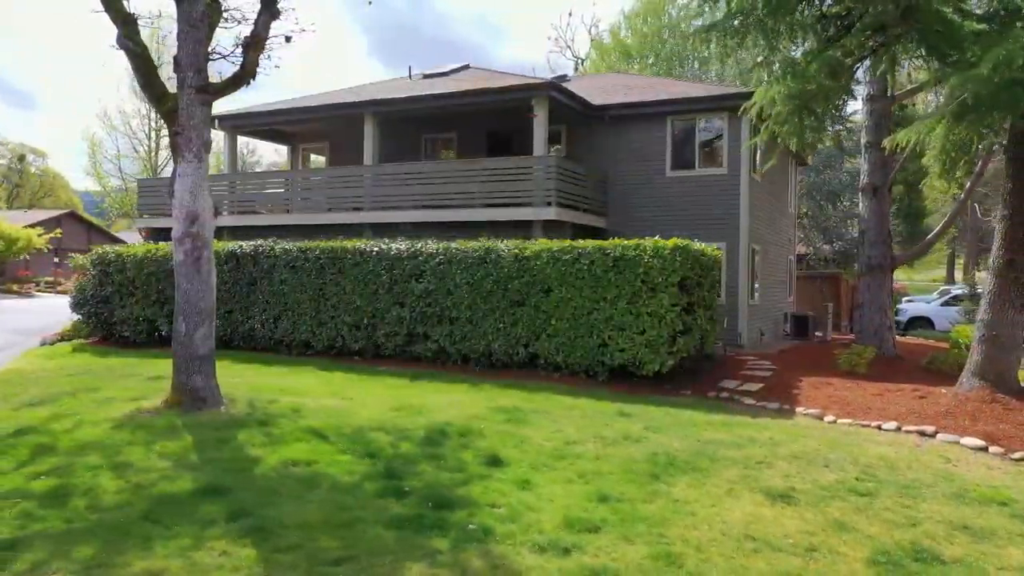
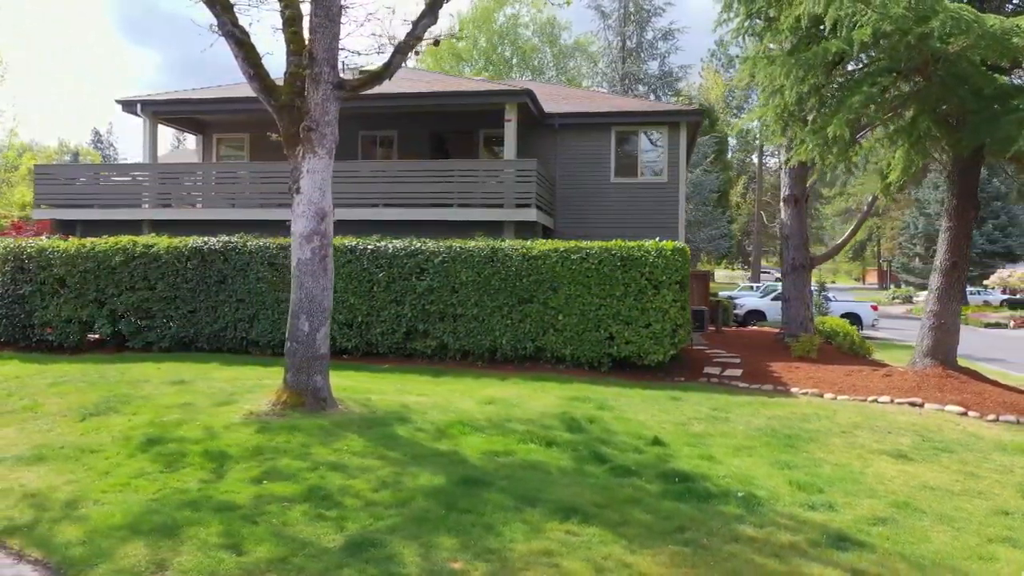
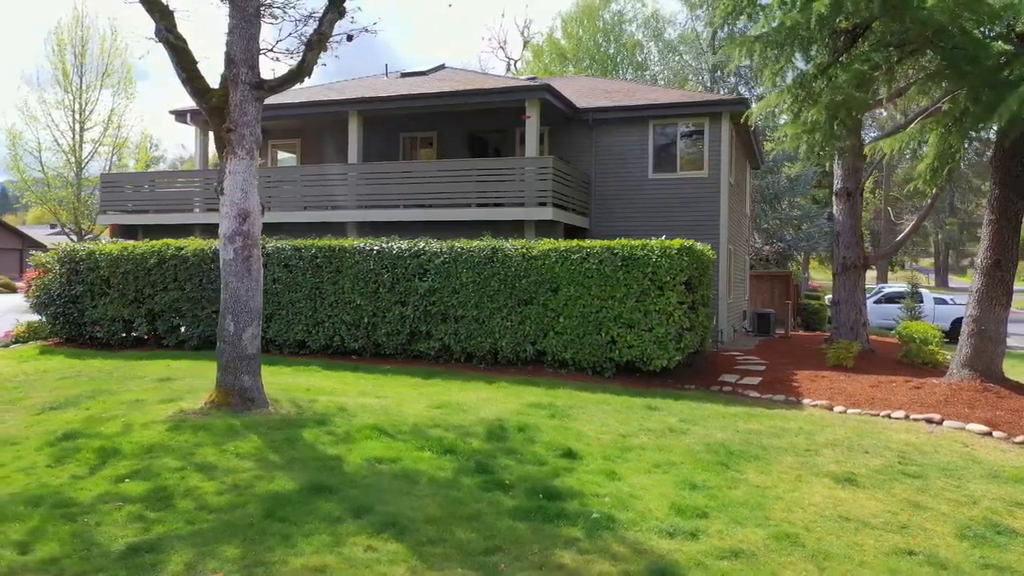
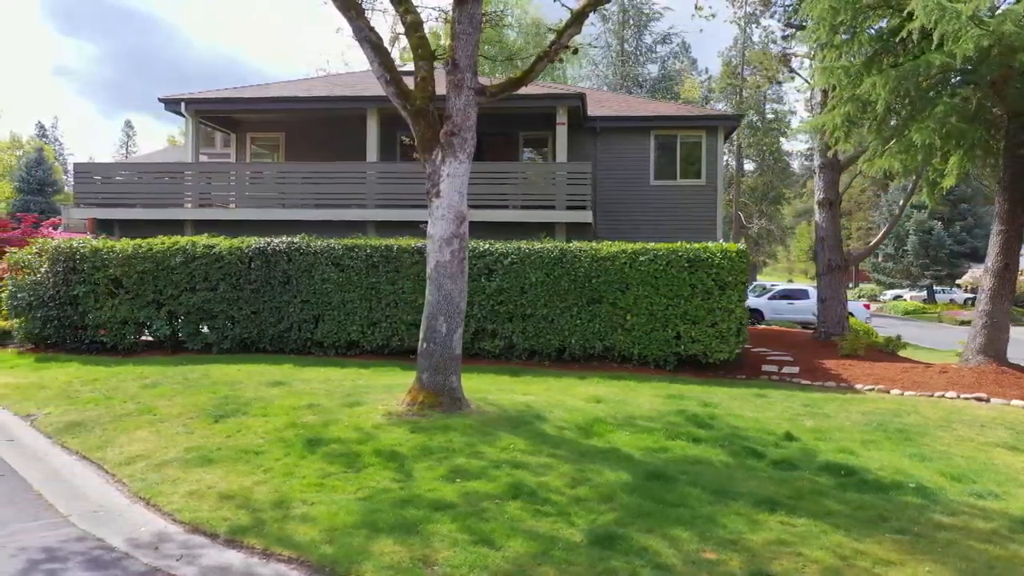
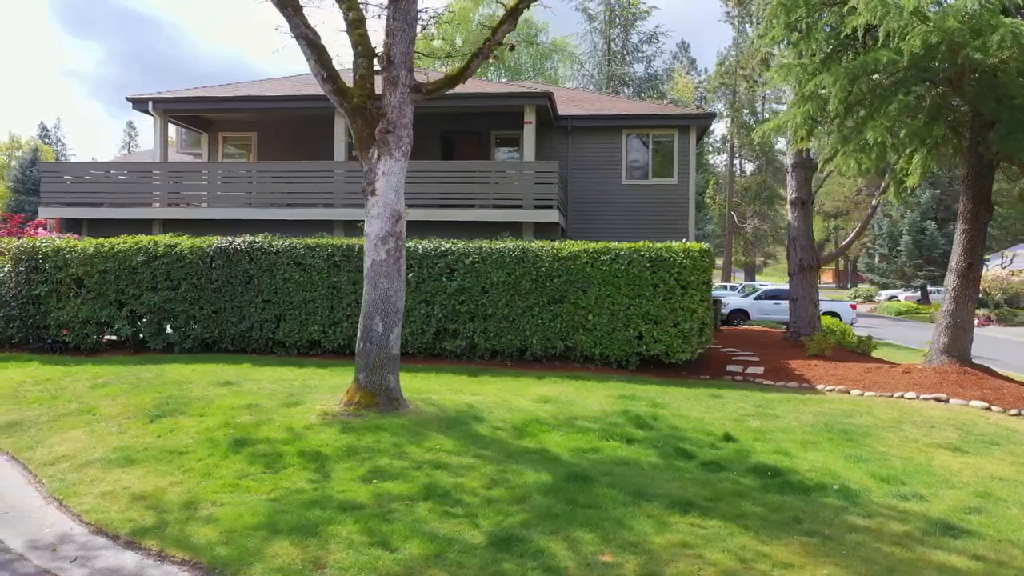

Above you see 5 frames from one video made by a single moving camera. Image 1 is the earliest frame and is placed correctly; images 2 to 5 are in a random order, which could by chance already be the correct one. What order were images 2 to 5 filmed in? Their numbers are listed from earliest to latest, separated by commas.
3, 2, 5, 4
